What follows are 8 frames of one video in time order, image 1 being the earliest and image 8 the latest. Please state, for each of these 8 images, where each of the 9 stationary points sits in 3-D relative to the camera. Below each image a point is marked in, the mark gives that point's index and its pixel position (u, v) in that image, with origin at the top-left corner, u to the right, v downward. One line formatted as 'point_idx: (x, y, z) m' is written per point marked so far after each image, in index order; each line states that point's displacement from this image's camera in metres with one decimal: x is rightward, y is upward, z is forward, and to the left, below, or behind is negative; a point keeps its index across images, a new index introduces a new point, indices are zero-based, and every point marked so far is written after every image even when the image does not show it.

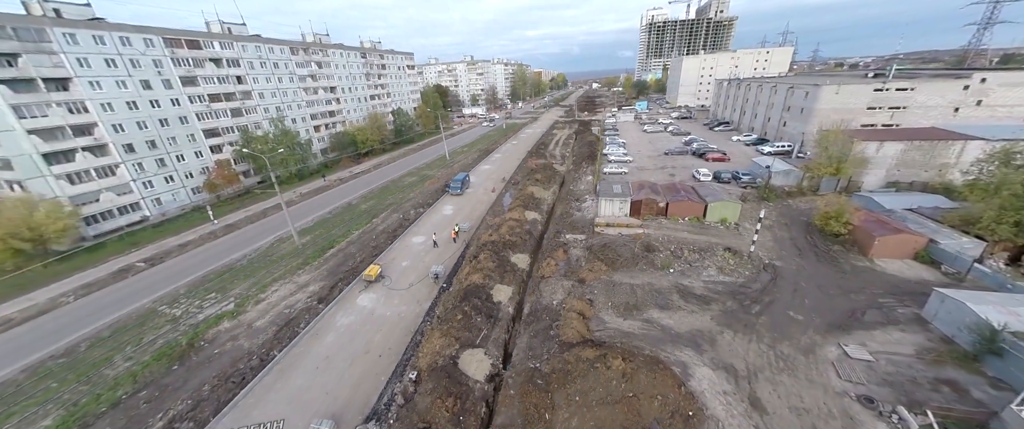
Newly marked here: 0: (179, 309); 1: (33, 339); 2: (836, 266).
0: (-20.0, -5.6, +19.4) m
1: (-26.4, -6.8, +17.7) m
2: (+17.6, -2.8, +17.5) m
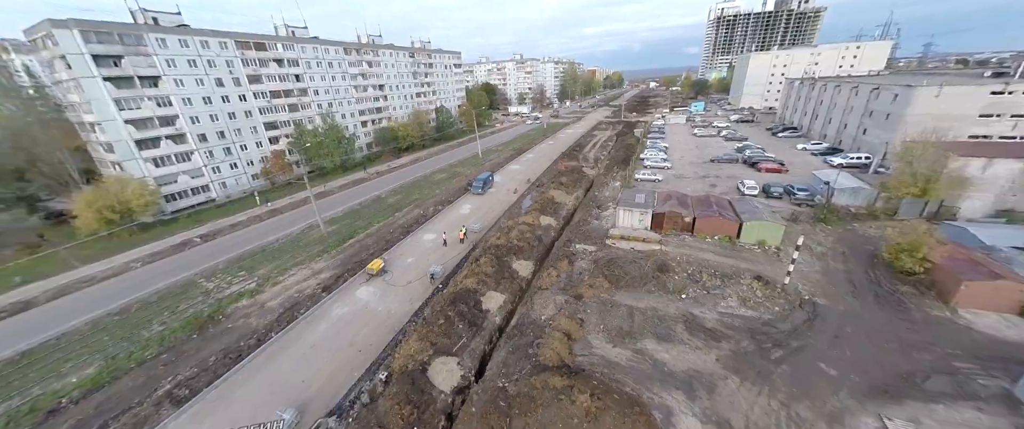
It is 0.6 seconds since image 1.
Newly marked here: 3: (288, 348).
0: (-20.1, -4.5, +21.6) m
1: (-26.7, -5.4, +21.0) m
2: (+16.9, -4.3, +14.0) m
3: (-11.0, -6.5, +15.6) m
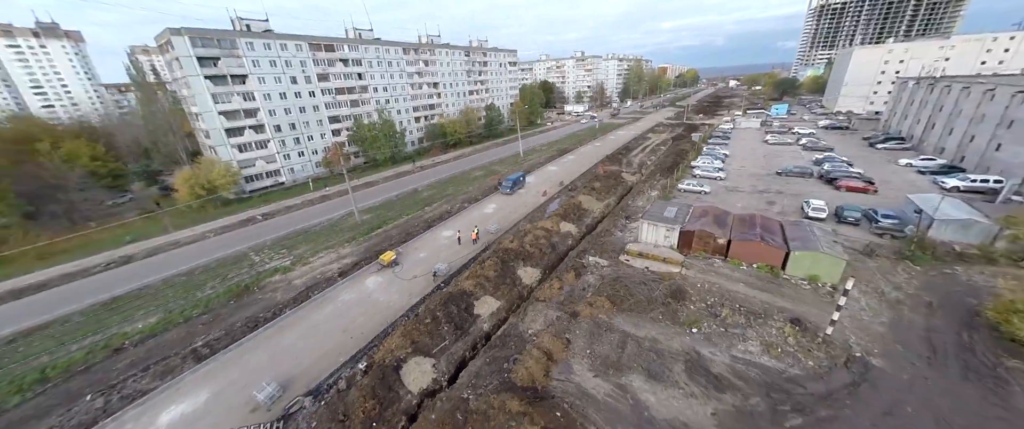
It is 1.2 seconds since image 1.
0: (-19.3, -3.2, +24.5) m
1: (-25.9, -3.5, +25.1) m
2: (+15.7, -5.8, +10.3) m
3: (-11.6, -5.9, +17.0) m
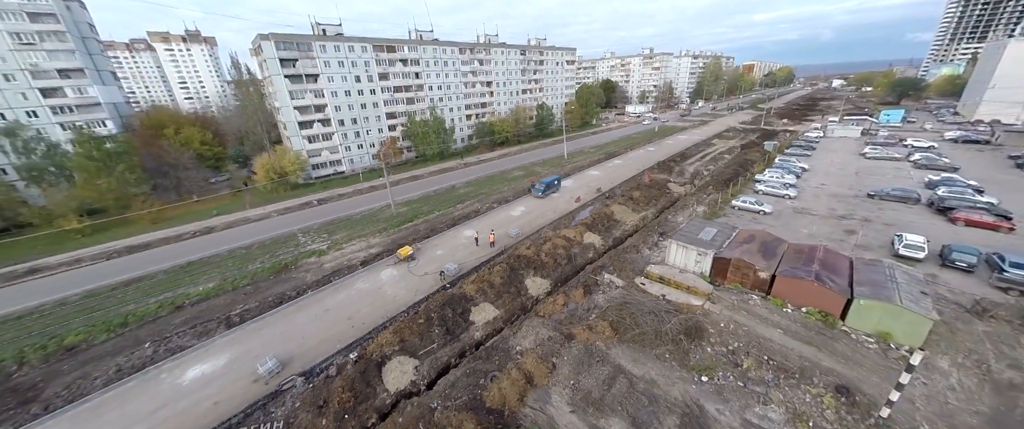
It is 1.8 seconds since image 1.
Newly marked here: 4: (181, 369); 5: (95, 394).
0: (-17.5, -2.0, +27.1) m
1: (-24.0, -1.8, +28.9) m
2: (+13.9, -7.4, +6.9) m
3: (-11.6, -5.3, +18.4) m
4: (-15.7, -7.3, +15.1) m
5: (-18.6, -7.9, +14.3) m
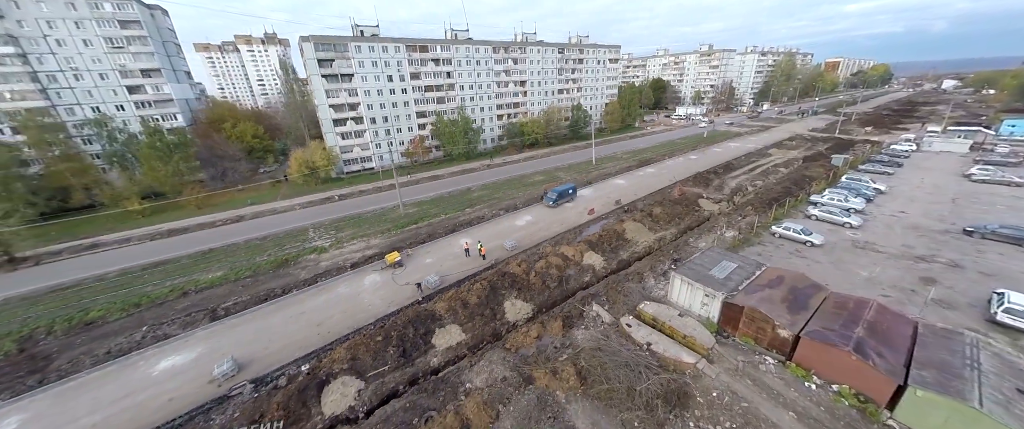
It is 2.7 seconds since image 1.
0: (-17.2, -1.6, +27.8) m
1: (-23.3, -1.0, +30.5) m
2: (+10.7, -9.0, +3.4) m
3: (-12.8, -5.3, +18.3) m
4: (-17.4, -7.0, +15.8) m
5: (-20.4, -7.4, +15.3) m
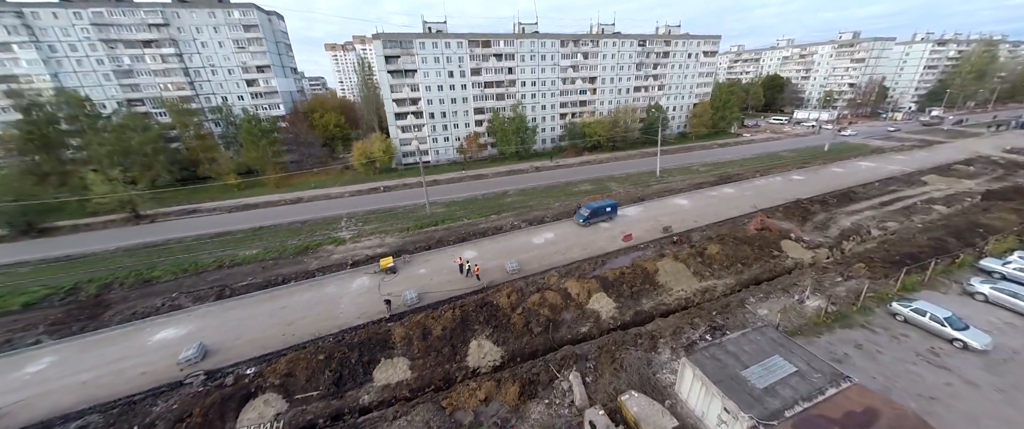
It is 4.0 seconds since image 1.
0: (-15.0, -0.8, +28.7) m
1: (-20.2, +0.5, +32.8) m
2: (+5.1, -11.1, -1.6) m
3: (-13.4, -4.9, +18.5) m
4: (-18.8, -6.0, +17.2) m
5: (-21.8, -6.1, +17.5) m
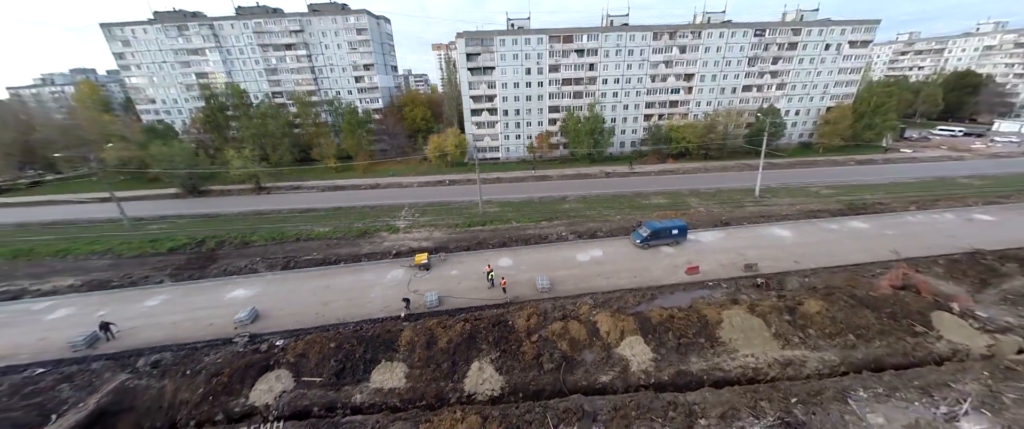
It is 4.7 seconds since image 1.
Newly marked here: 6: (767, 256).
0: (-10.1, +0.2, +30.1) m
1: (-13.9, +2.0, +35.4) m
2: (+0.6, -12.0, -4.0) m
3: (-11.6, -3.9, +20.0) m
4: (-17.2, -4.5, +20.0) m
5: (-20.0, -4.3, +21.1) m
6: (+14.5, -2.4, +18.4) m
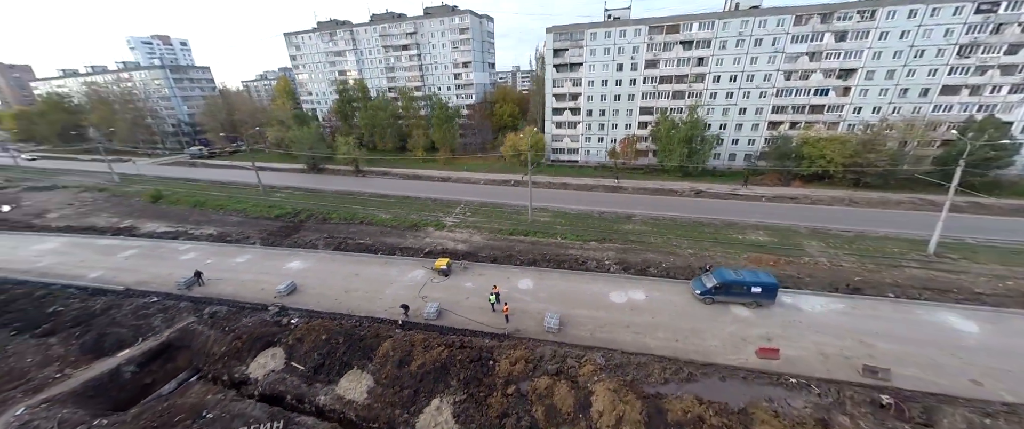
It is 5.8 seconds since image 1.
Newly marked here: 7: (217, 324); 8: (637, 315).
0: (-4.9, +0.5, +30.1) m
1: (-6.7, +2.7, +36.2) m
2: (-6.6, -12.5, -5.3) m
3: (-9.9, -3.3, +21.0) m
4: (-15.2, -3.1, +22.7) m
5: (-17.5, -2.5, +24.5) m
6: (+14.5, -5.2, +11.6) m
7: (-15.5, -5.8, +16.9) m
8: (+5.6, -4.5, +14.8) m
